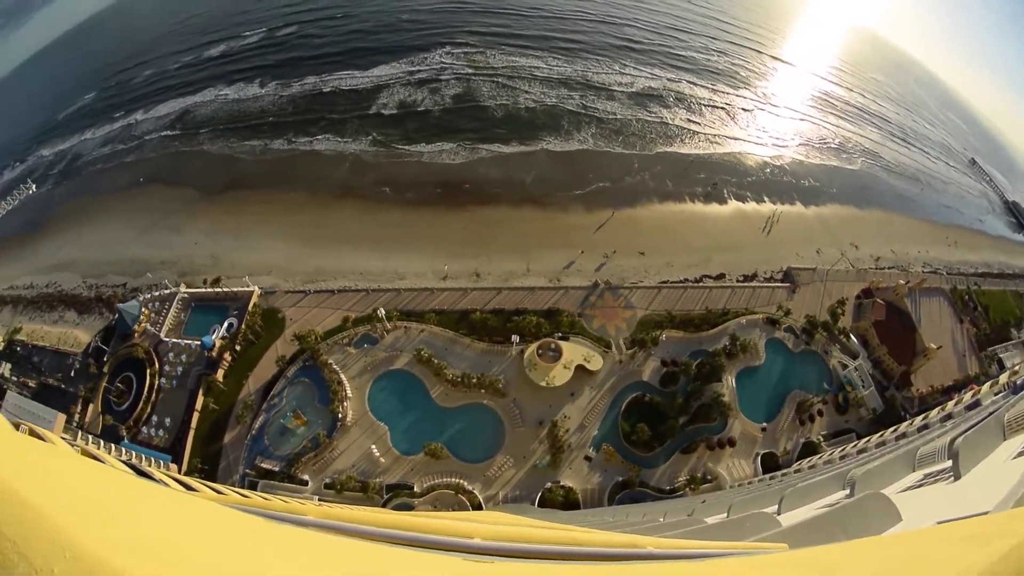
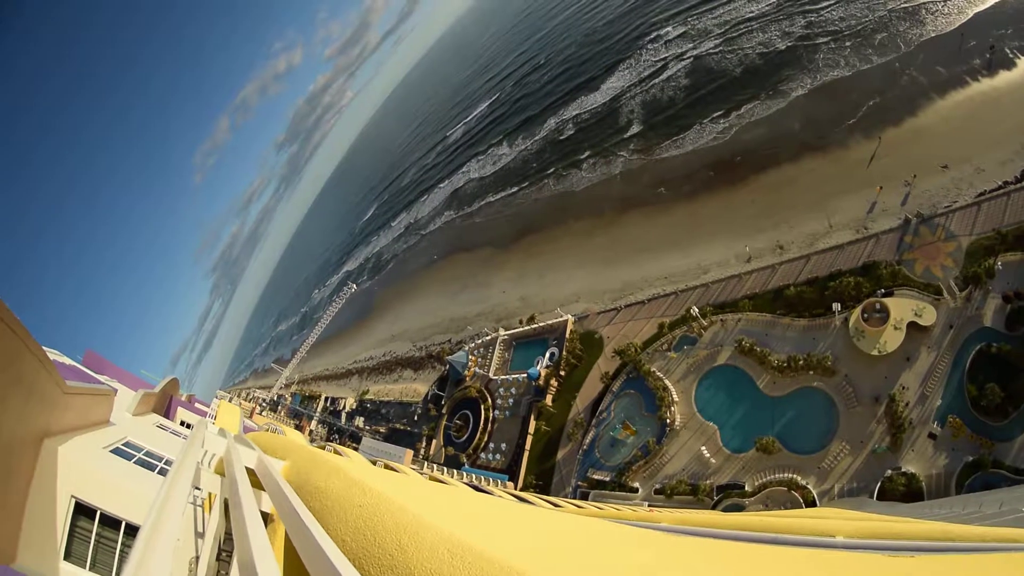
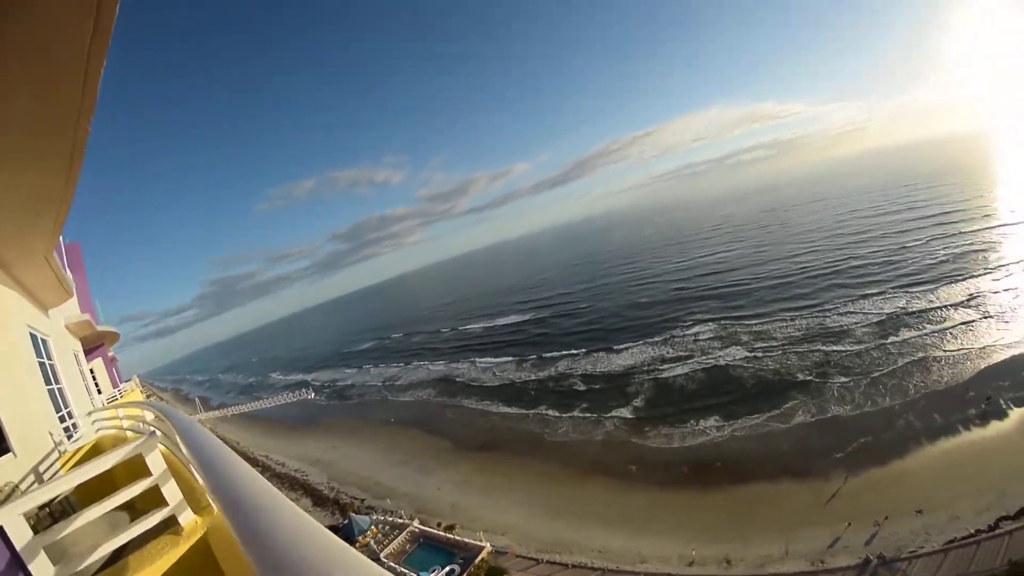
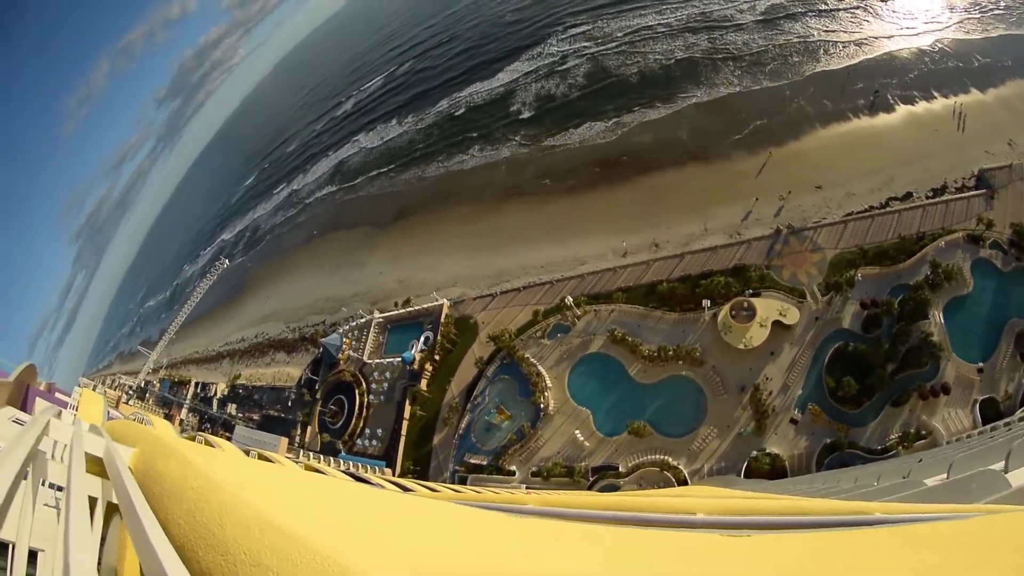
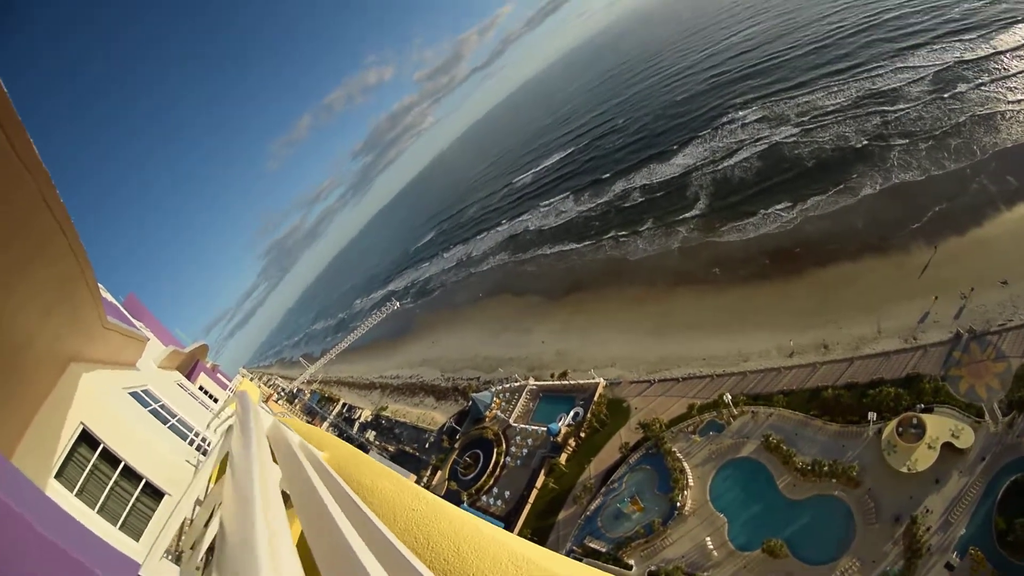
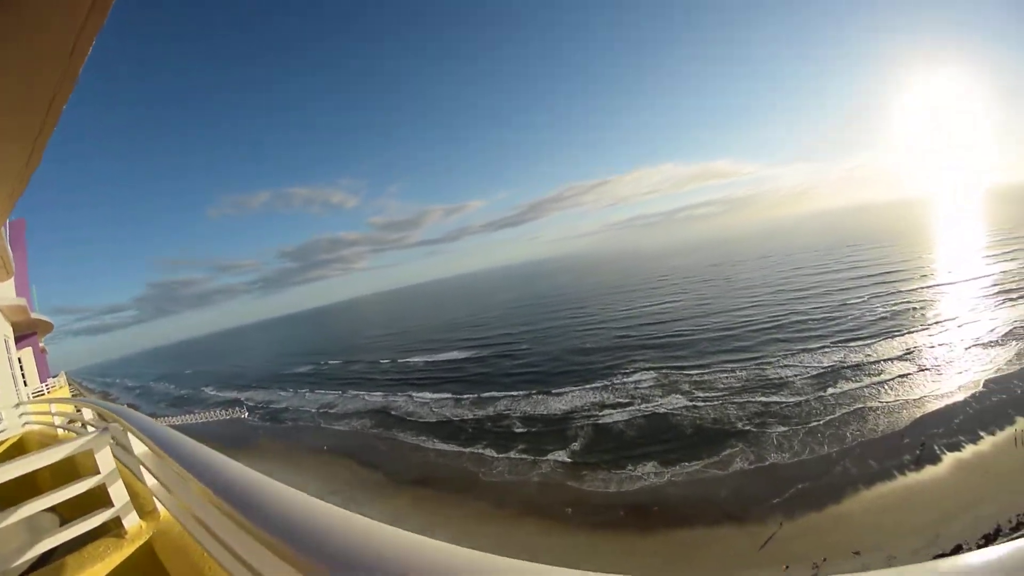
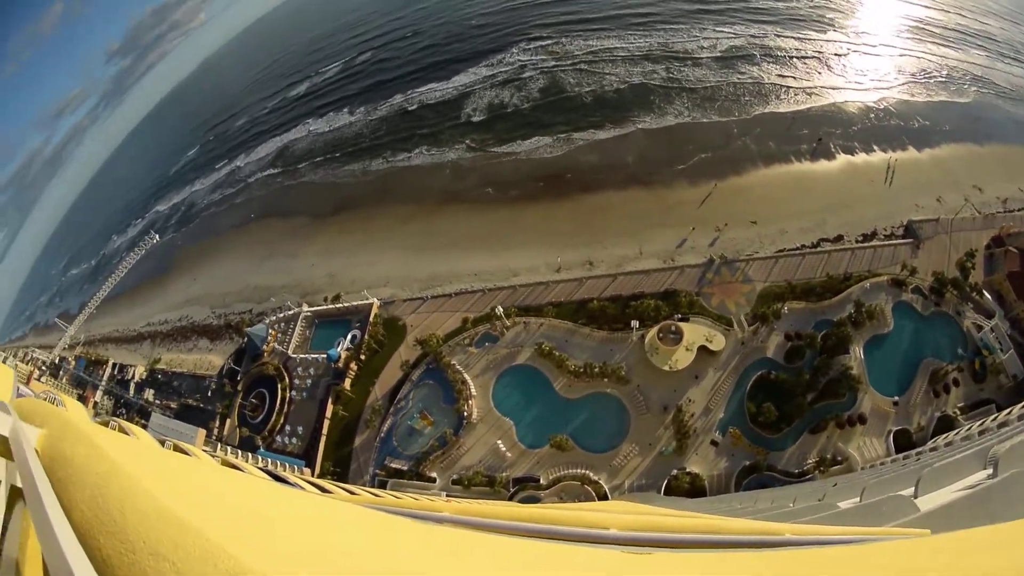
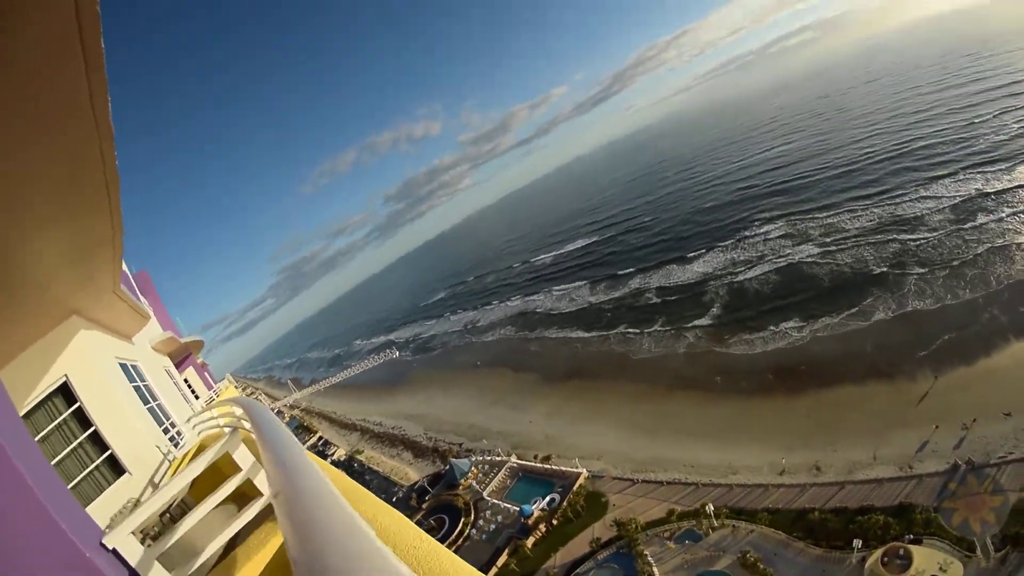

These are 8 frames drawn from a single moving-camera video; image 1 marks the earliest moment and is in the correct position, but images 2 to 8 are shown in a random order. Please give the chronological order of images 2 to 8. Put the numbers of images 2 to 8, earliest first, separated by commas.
7, 4, 2, 5, 8, 3, 6
